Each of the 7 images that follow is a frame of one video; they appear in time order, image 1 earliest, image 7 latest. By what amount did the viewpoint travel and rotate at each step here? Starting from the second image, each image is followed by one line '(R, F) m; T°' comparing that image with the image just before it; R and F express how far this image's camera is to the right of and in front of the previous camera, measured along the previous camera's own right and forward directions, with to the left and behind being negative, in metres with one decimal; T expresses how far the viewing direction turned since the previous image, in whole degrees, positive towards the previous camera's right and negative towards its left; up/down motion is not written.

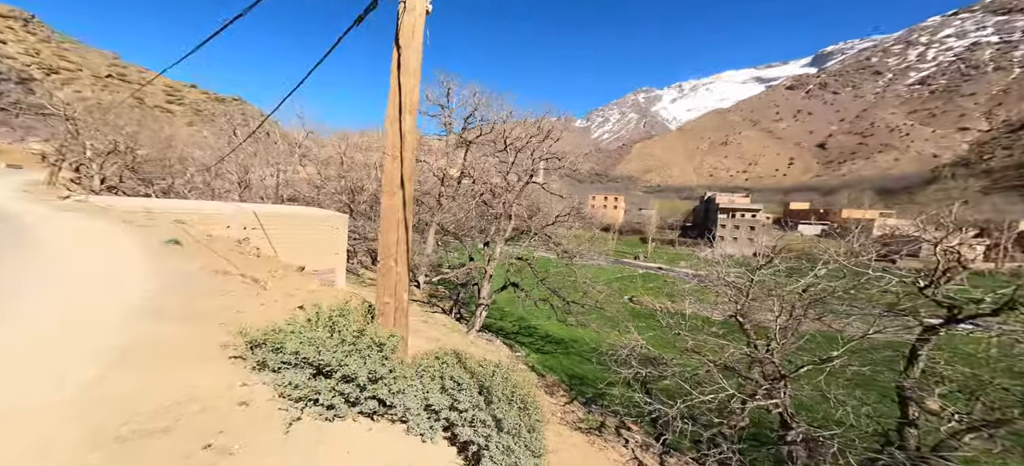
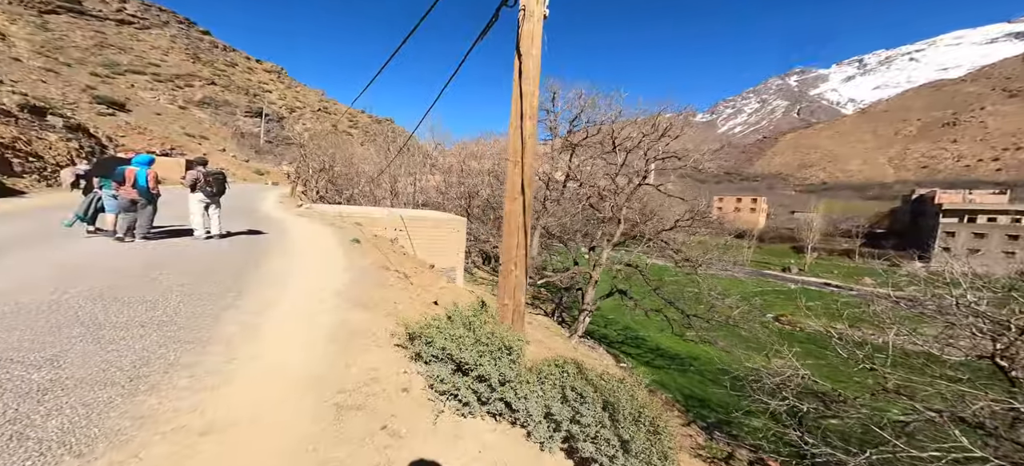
(-0.1, 0.0) m; -16°
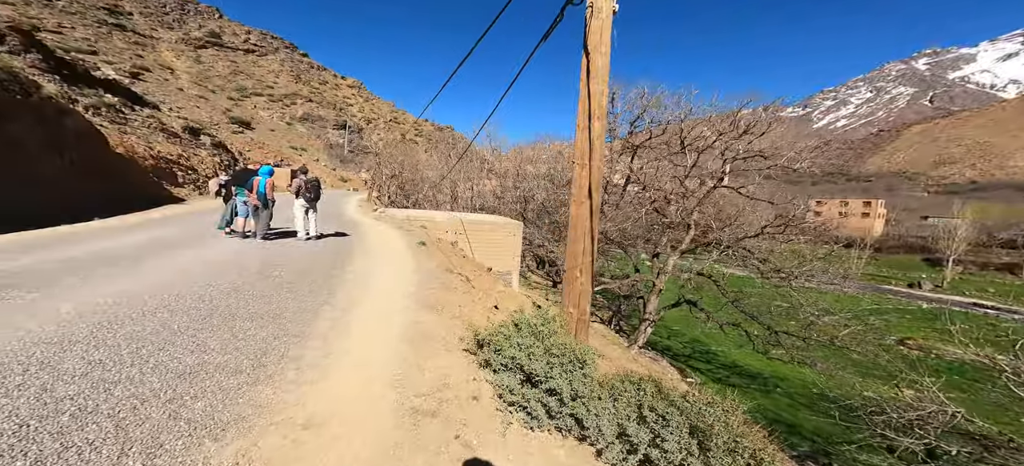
(-0.1, +0.1) m; -9°
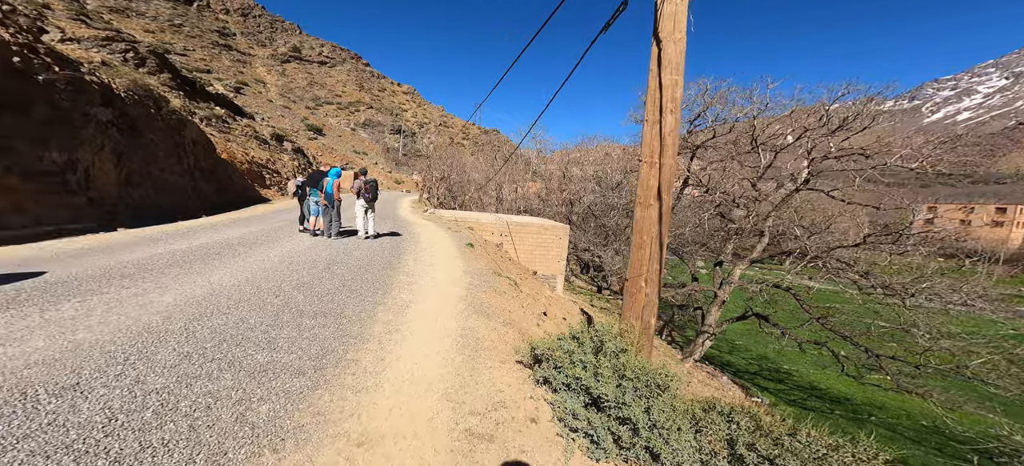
(-0.1, +0.2) m; -7°
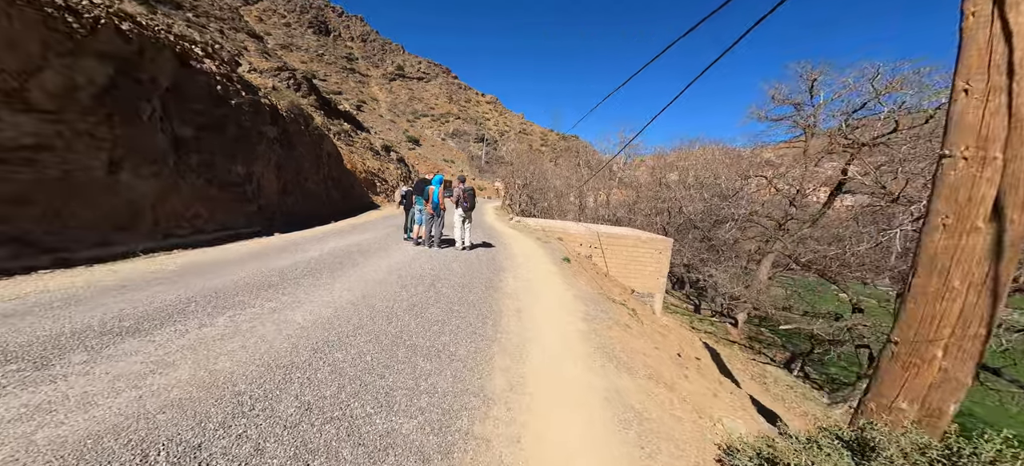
(-0.6, +0.7) m; -13°
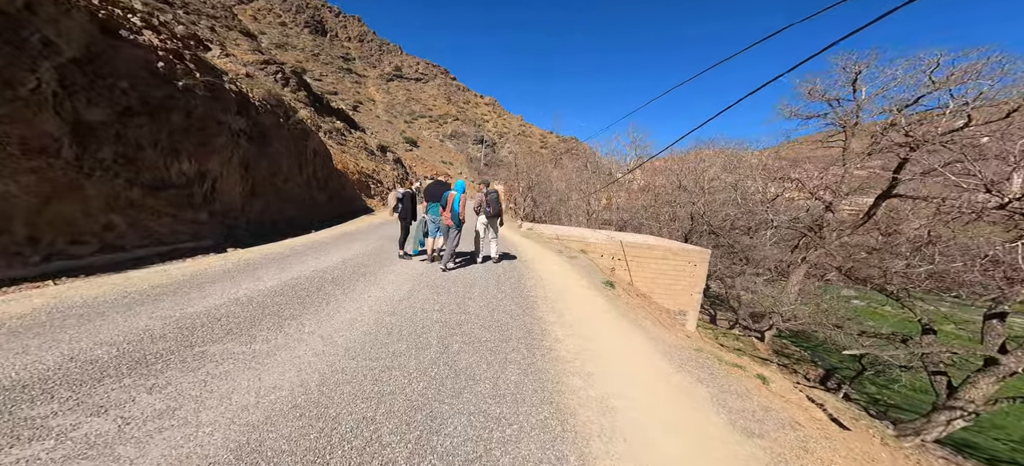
(-0.6, +2.0) m; 0°
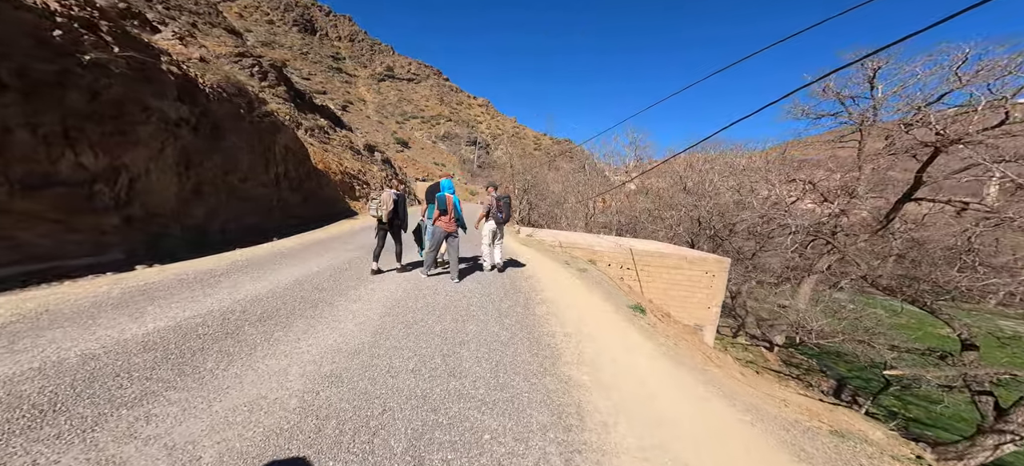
(-0.2, +1.4) m; +1°
